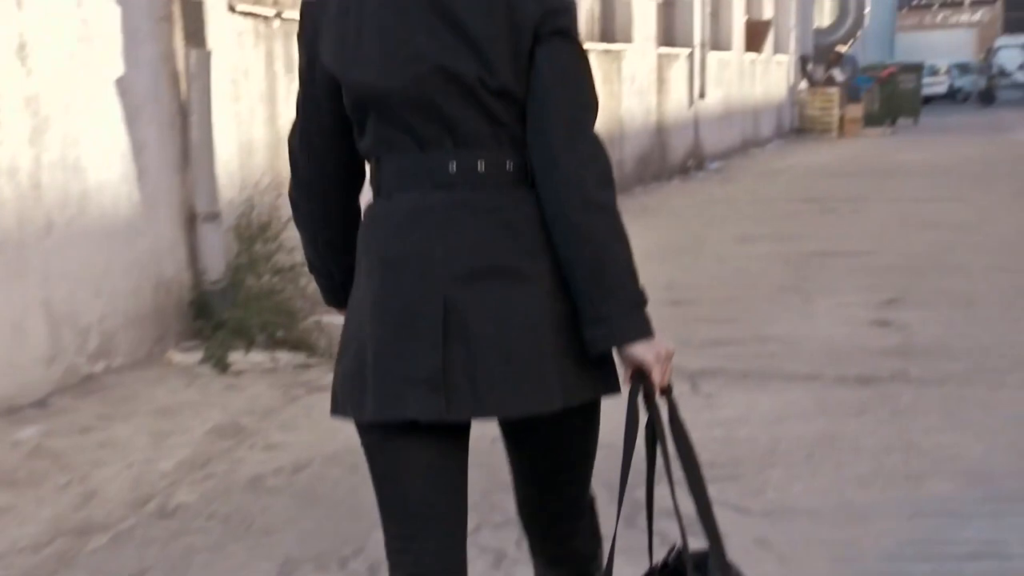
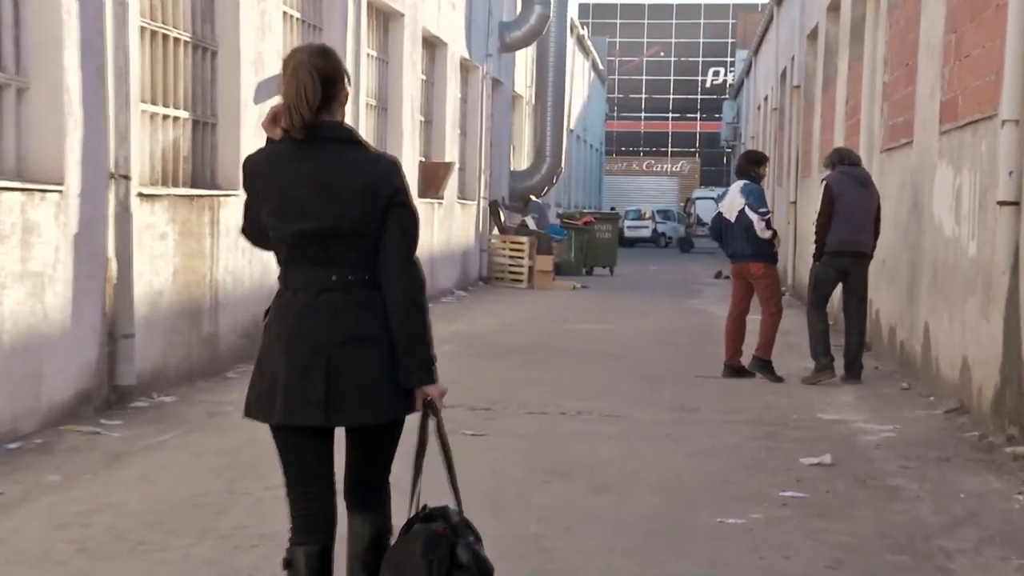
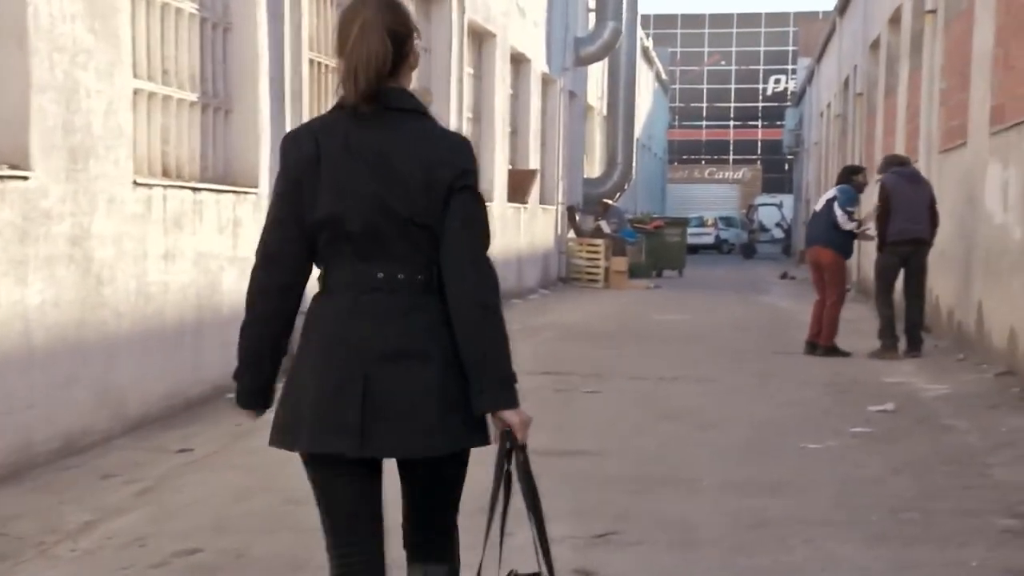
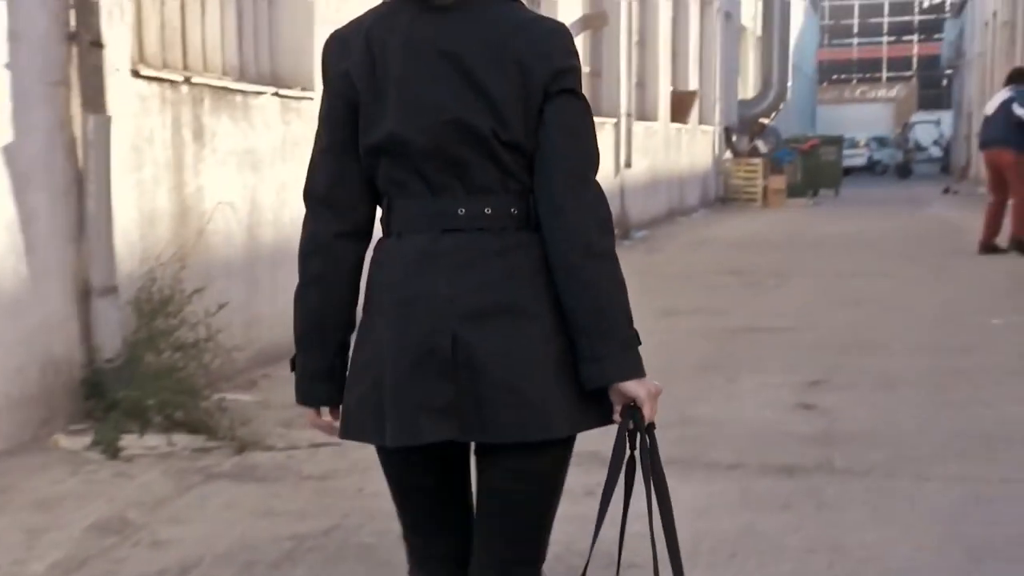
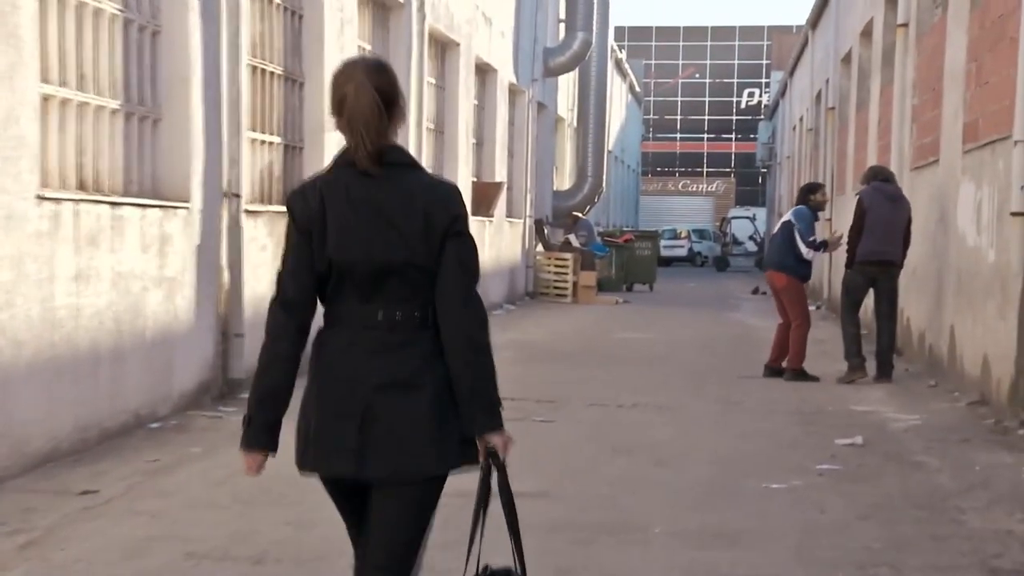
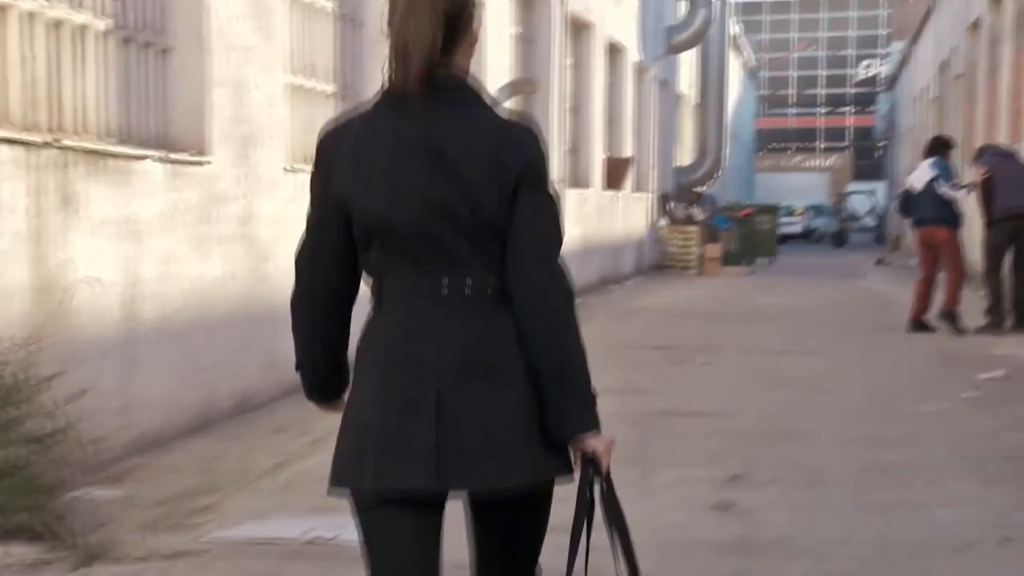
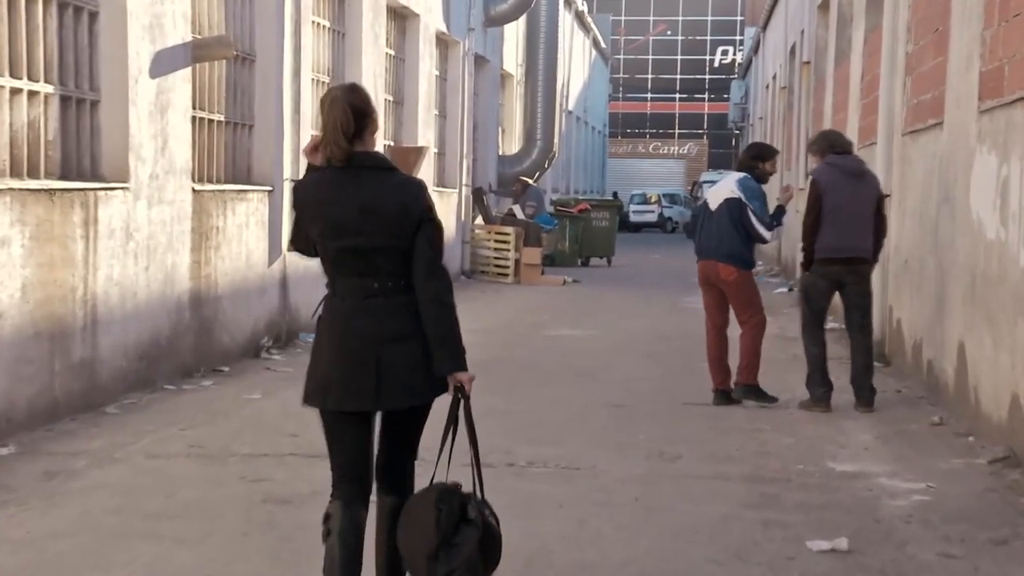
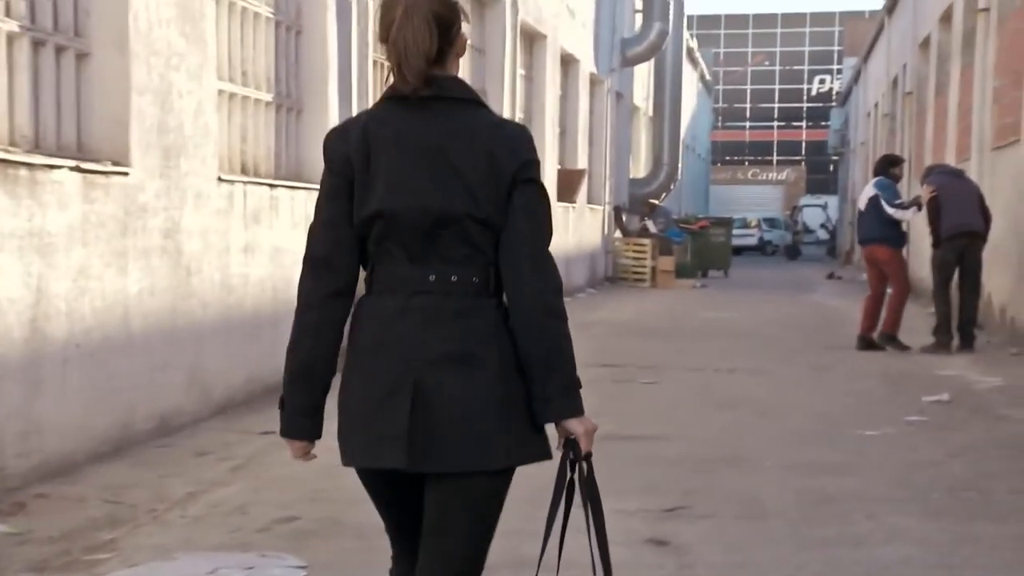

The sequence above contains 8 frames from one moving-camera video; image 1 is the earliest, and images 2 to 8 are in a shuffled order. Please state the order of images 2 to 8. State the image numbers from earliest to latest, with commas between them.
4, 6, 8, 3, 5, 2, 7
